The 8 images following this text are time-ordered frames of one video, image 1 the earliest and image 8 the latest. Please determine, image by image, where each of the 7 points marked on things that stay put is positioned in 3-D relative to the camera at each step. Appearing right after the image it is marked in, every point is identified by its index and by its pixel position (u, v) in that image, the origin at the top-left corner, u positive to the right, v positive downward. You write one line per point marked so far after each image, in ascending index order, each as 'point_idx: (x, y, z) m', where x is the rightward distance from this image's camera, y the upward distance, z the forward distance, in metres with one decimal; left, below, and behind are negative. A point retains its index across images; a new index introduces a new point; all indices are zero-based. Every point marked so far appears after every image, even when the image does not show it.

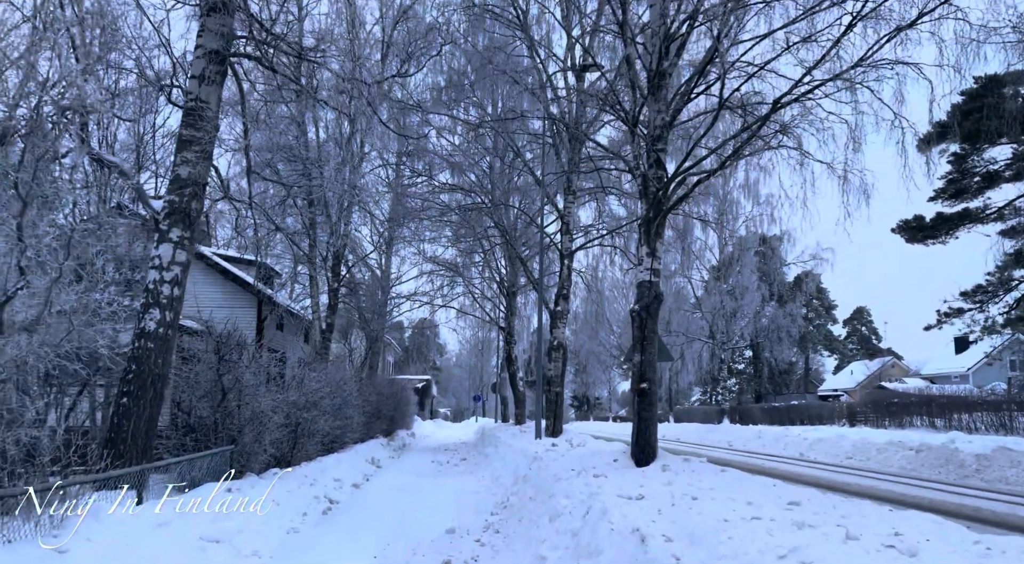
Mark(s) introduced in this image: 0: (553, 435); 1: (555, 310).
0: (+0.8, -2.9, +15.1) m
1: (+0.8, -0.5, +15.5) m
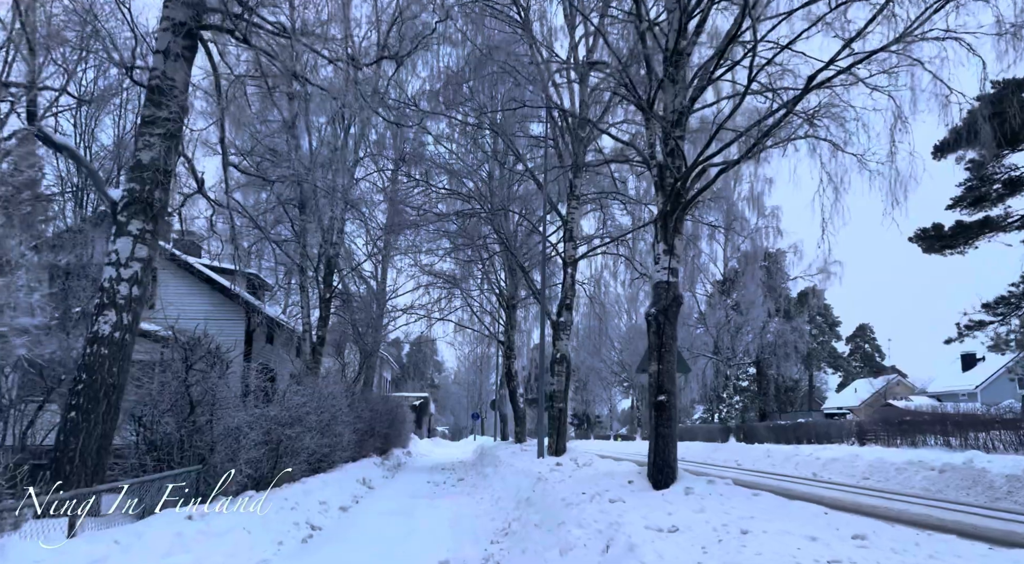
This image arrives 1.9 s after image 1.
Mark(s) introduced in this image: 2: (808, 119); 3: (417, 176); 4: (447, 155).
0: (+0.8, -3.1, +14.3) m
1: (+0.8, -0.7, +14.7) m
2: (+2.9, +1.6, +7.8) m
3: (-2.2, +2.4, +18.2) m
4: (-1.5, +2.9, +18.3) m
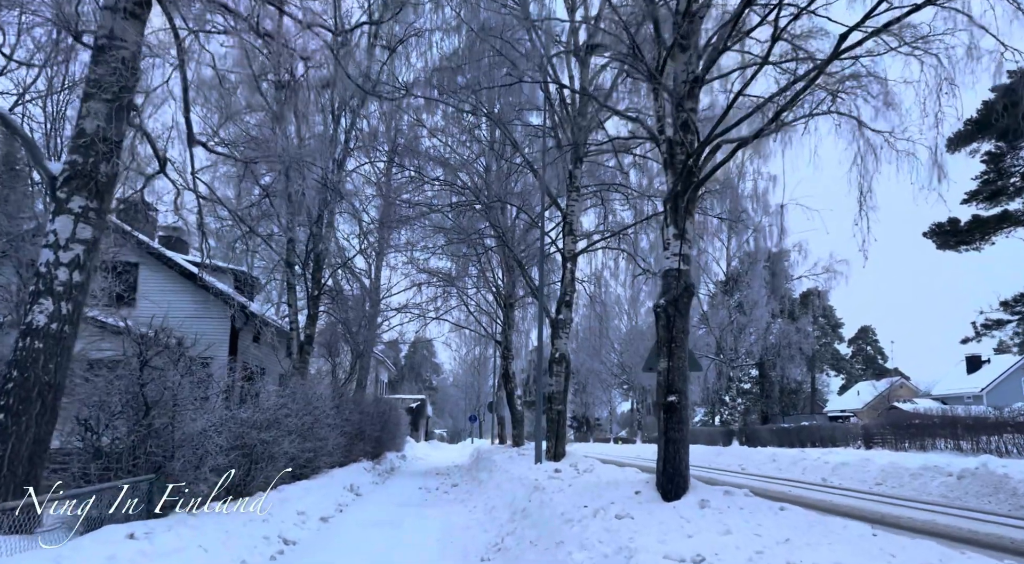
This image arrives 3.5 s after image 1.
0: (+0.7, -3.0, +13.5) m
1: (+0.8, -0.6, +14.0) m
2: (+2.9, +1.7, +7.0) m
3: (-2.2, +2.5, +17.5) m
4: (-1.6, +3.0, +17.5) m
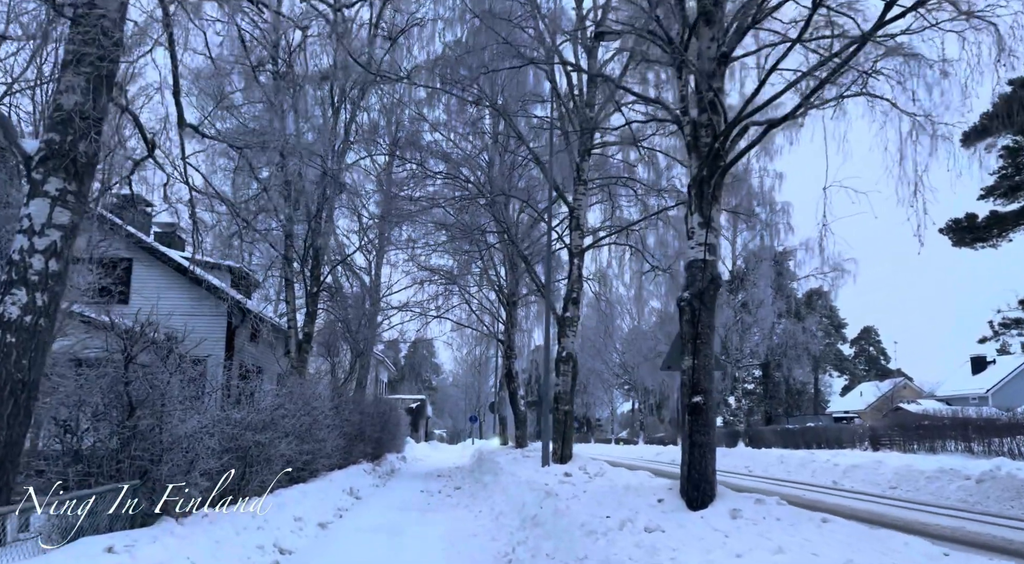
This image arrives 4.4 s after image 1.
0: (+0.8, -3.0, +13.1) m
1: (+0.9, -0.6, +13.5) m
2: (+3.0, +1.8, +6.6) m
3: (-2.2, +2.6, +17.1) m
4: (-1.5, +3.0, +17.1) m
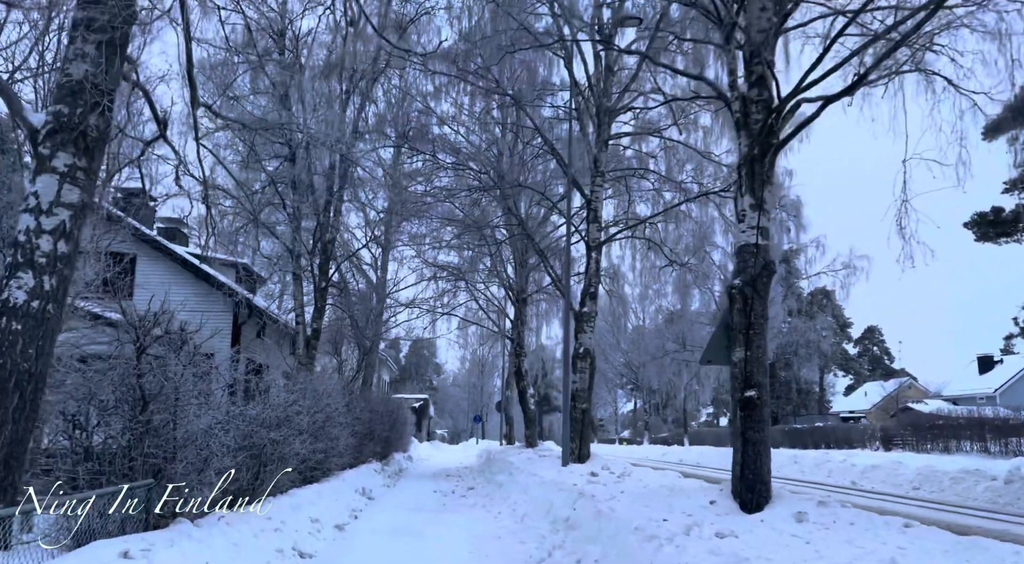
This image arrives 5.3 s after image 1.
0: (+1.1, -2.9, +12.7) m
1: (+1.1, -0.5, +13.1) m
2: (+3.2, +1.9, +6.2) m
3: (-1.9, +2.7, +16.7) m
4: (-1.2, +3.1, +16.7) m
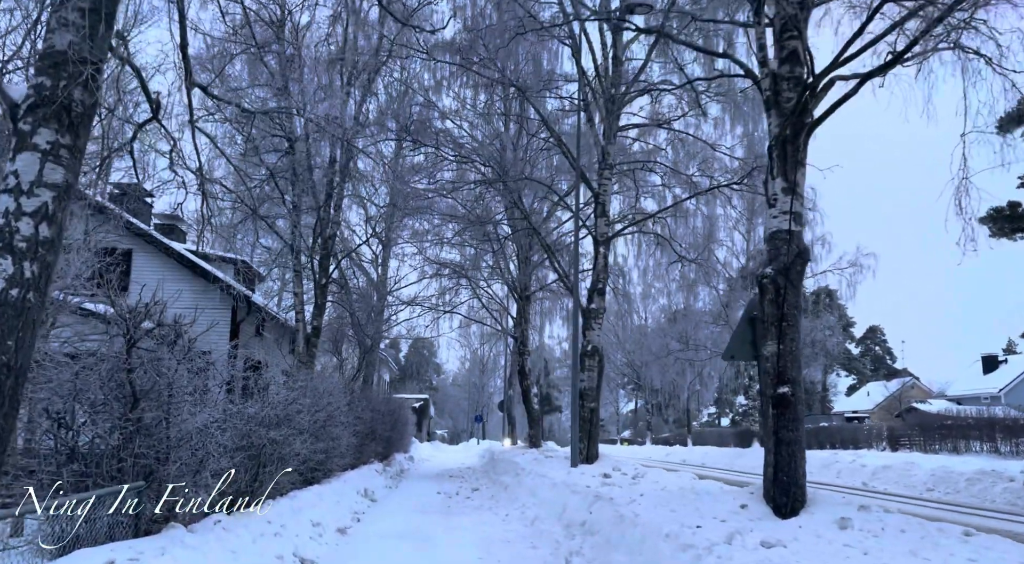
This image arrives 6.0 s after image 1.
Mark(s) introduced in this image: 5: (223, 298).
0: (+1.2, -2.8, +12.4) m
1: (+1.2, -0.4, +12.8) m
2: (+3.4, +1.9, +5.9) m
3: (-1.8, +2.7, +16.3) m
4: (-1.1, +3.2, +16.4) m
5: (-6.7, -0.4, +18.2) m
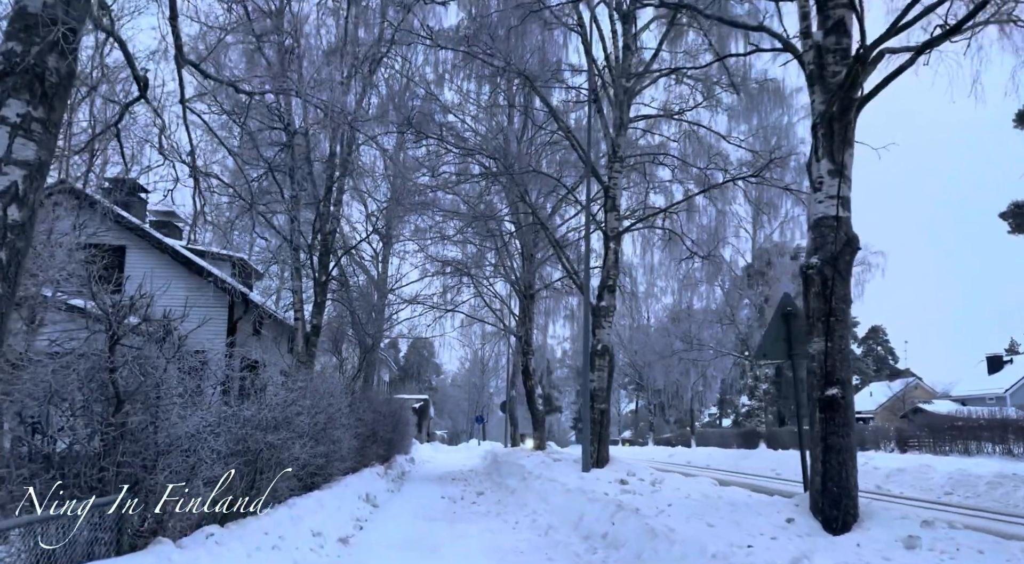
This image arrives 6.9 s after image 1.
0: (+1.3, -2.8, +11.9) m
1: (+1.3, -0.4, +12.3) m
2: (+3.5, +2.0, +5.4) m
3: (-1.7, +2.8, +15.9) m
4: (-1.0, +3.2, +15.9) m
5: (-6.6, -0.3, +17.7) m
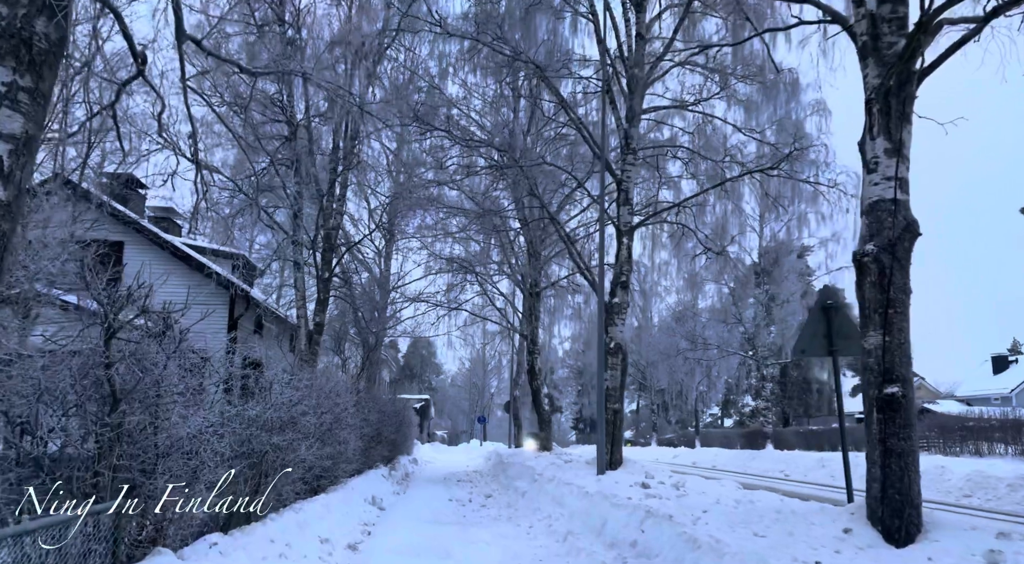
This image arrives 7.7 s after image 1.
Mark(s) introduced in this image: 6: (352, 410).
0: (+1.5, -2.7, +11.5) m
1: (+1.5, -0.3, +12.0) m
2: (+3.6, +2.0, +5.1) m
3: (-1.5, +2.9, +15.5) m
4: (-0.8, +3.3, +15.5) m
5: (-6.4, -0.2, +17.3) m
6: (-2.3, -1.9, +11.4) m
